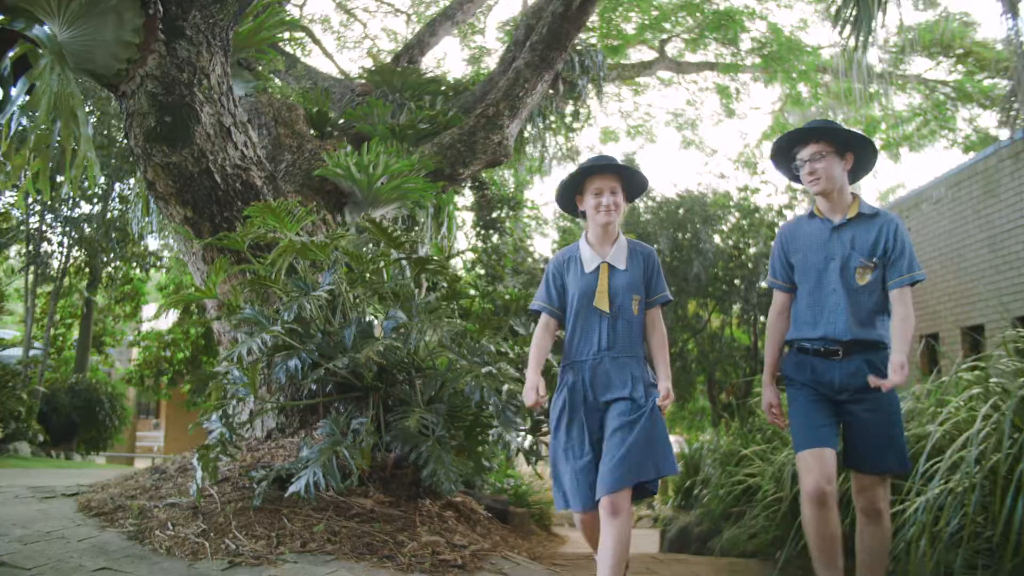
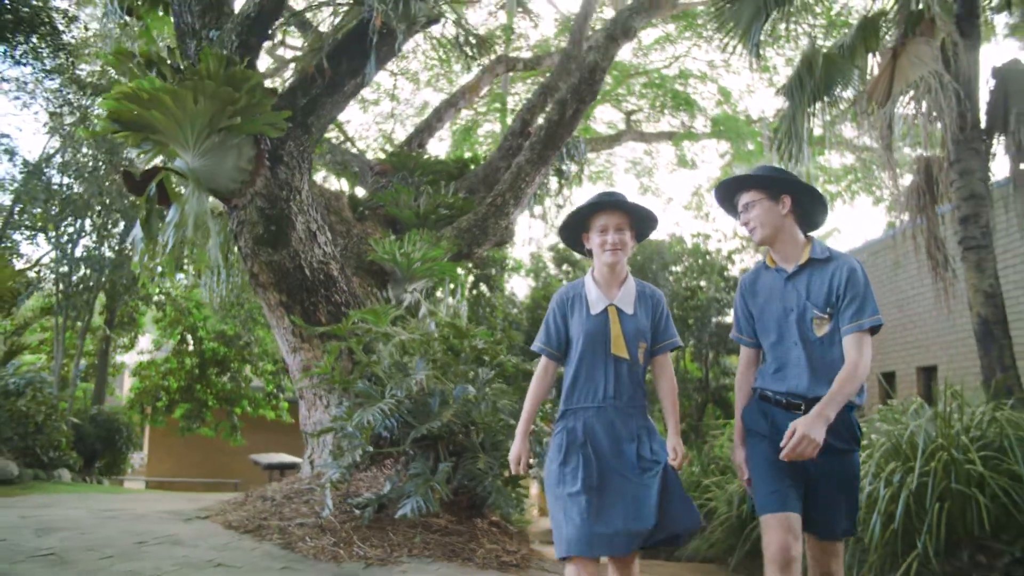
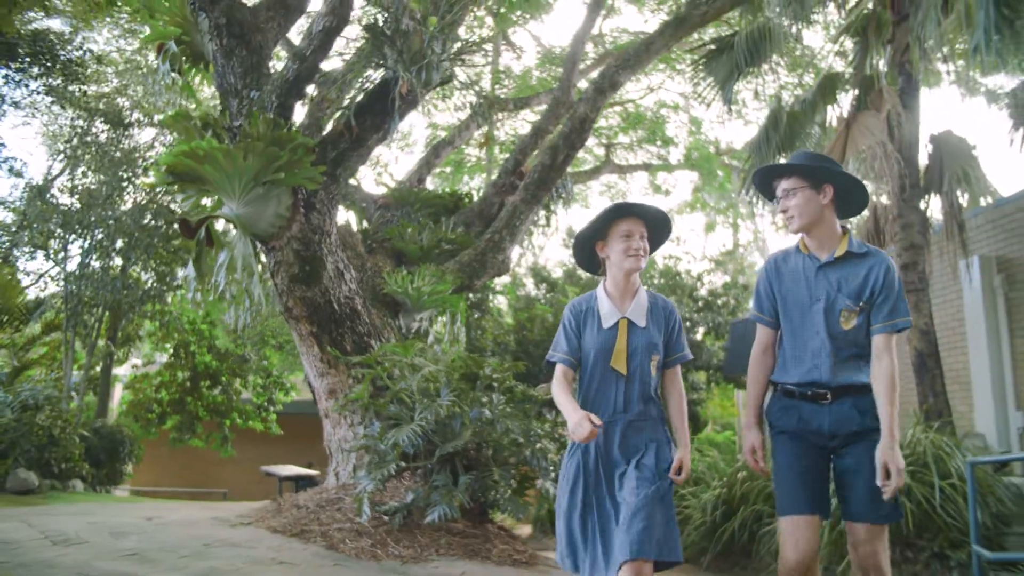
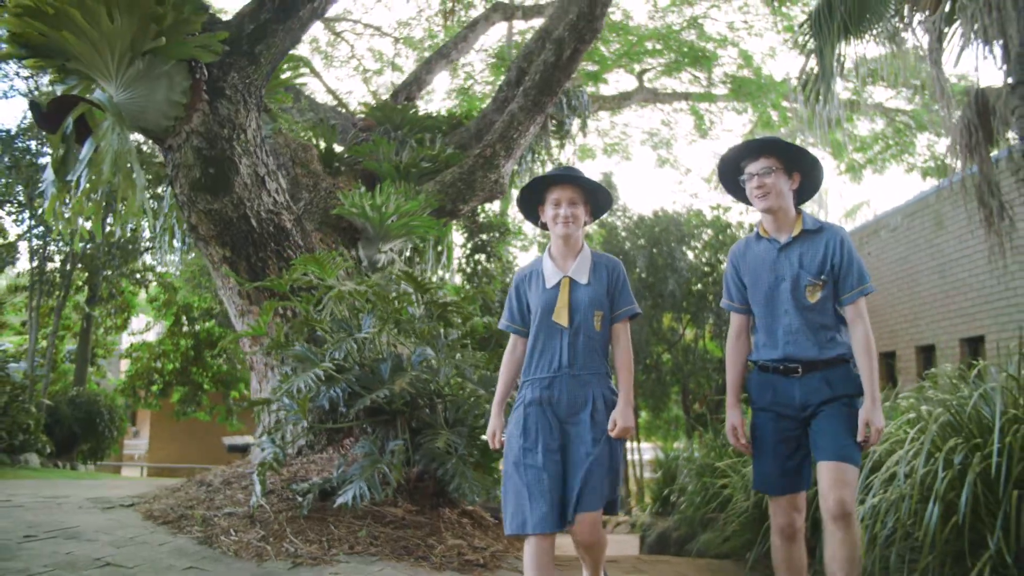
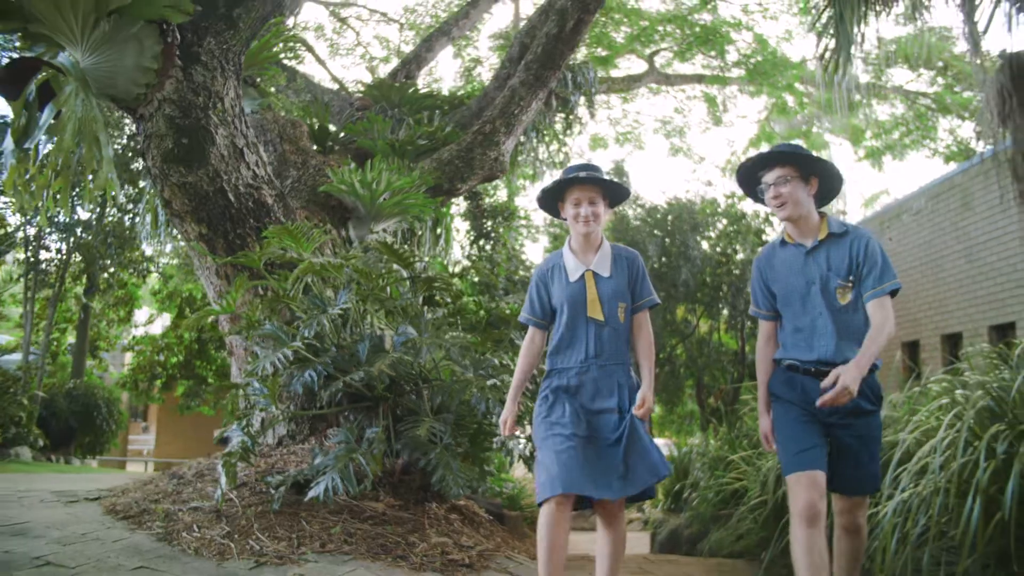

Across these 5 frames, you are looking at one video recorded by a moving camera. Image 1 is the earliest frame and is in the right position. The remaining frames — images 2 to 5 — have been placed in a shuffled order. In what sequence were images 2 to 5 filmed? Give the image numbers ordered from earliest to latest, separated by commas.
5, 4, 2, 3
